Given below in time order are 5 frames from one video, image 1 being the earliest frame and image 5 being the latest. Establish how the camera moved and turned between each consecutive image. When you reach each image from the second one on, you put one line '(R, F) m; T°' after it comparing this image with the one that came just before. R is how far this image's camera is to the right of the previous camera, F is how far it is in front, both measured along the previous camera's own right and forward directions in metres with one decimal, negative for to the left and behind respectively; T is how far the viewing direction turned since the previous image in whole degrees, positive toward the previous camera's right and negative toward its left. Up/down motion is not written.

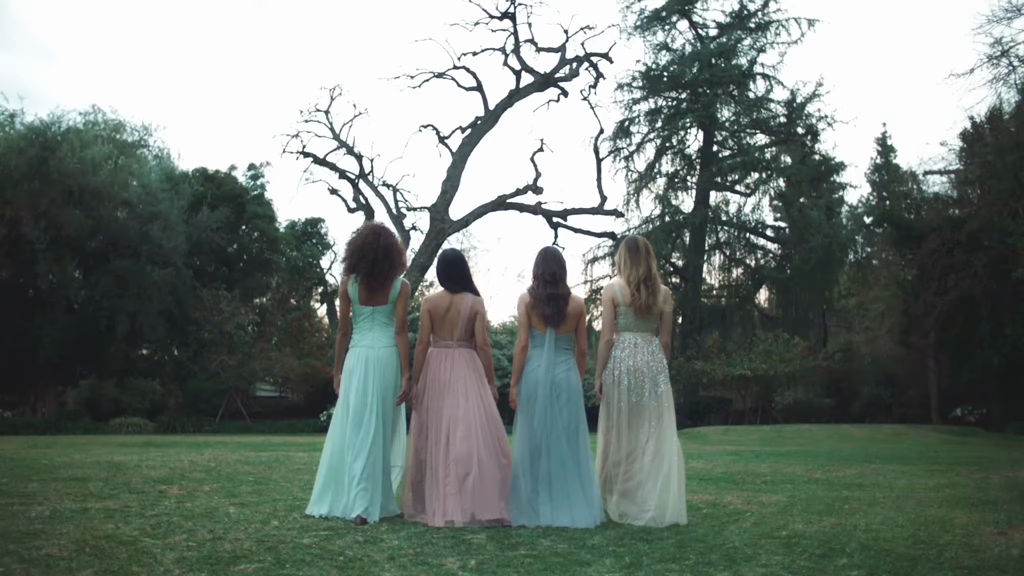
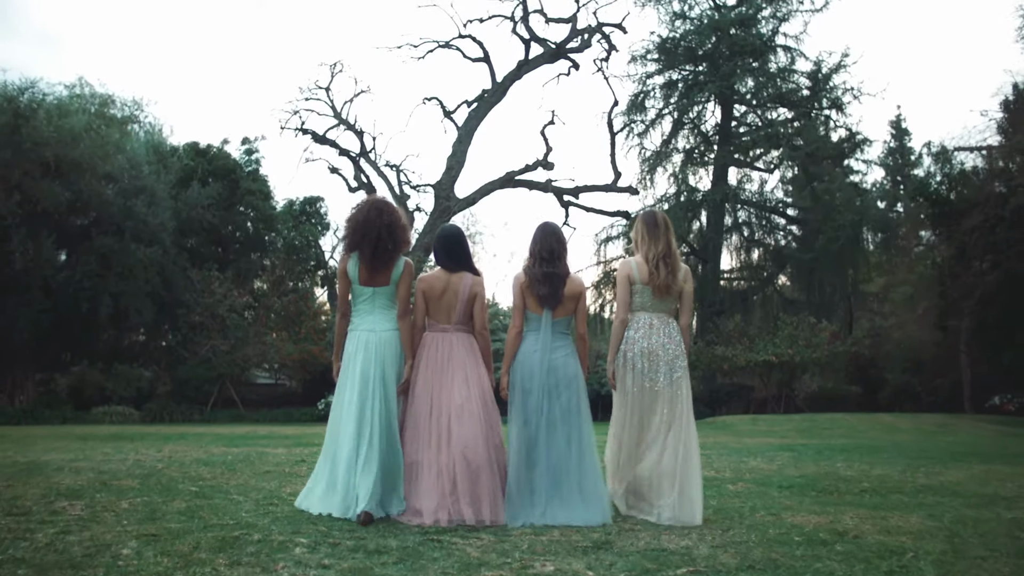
(-0.1, +1.8) m; 0°
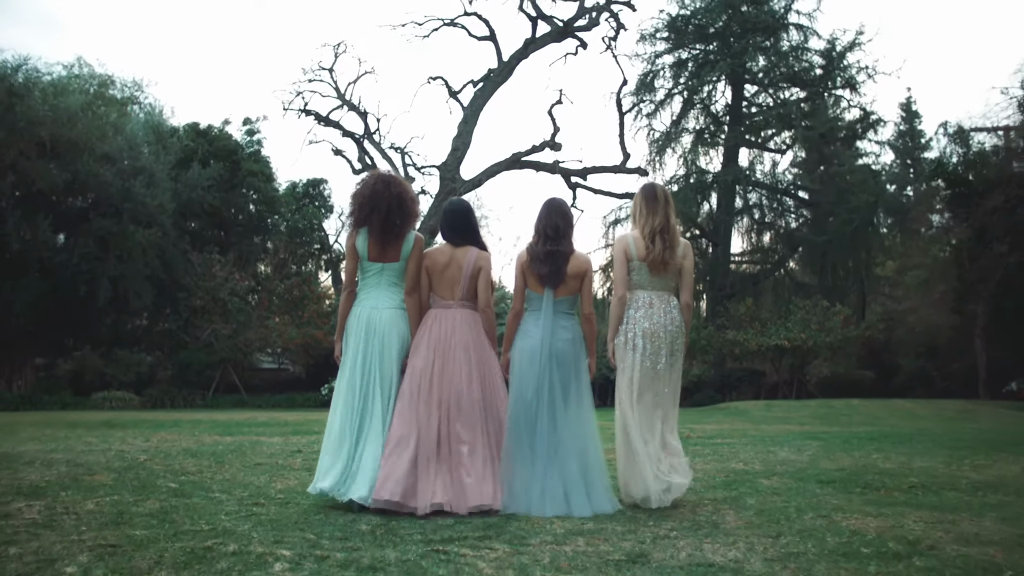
(0.0, +0.6) m; 0°
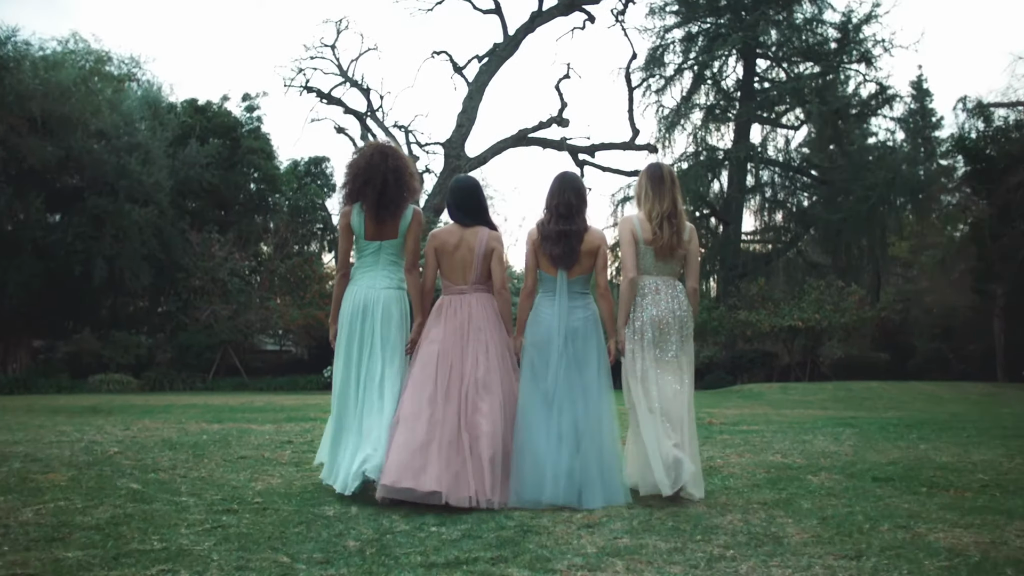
(0.0, +0.7) m; 0°
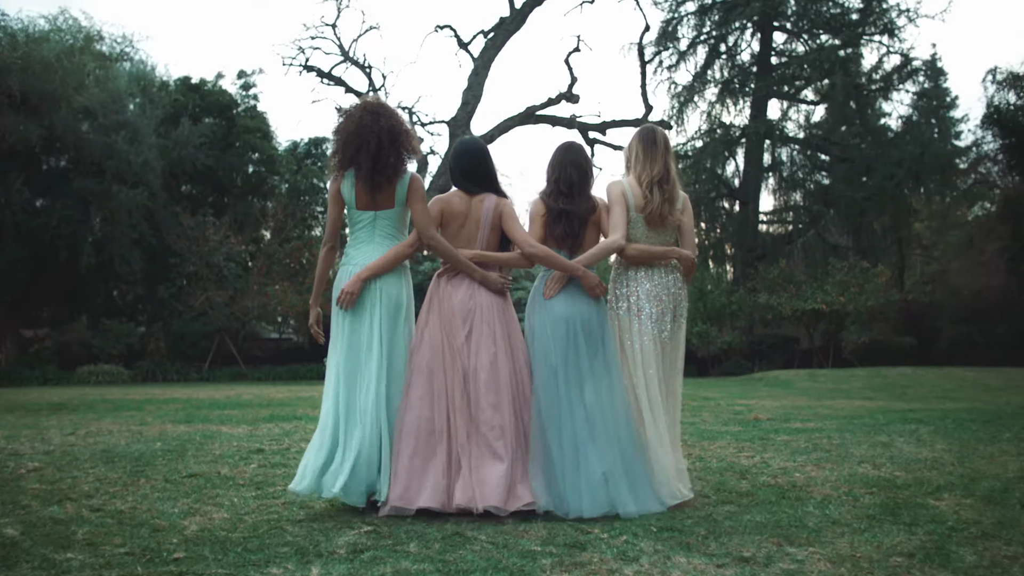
(-0.1, +1.3) m; 0°
